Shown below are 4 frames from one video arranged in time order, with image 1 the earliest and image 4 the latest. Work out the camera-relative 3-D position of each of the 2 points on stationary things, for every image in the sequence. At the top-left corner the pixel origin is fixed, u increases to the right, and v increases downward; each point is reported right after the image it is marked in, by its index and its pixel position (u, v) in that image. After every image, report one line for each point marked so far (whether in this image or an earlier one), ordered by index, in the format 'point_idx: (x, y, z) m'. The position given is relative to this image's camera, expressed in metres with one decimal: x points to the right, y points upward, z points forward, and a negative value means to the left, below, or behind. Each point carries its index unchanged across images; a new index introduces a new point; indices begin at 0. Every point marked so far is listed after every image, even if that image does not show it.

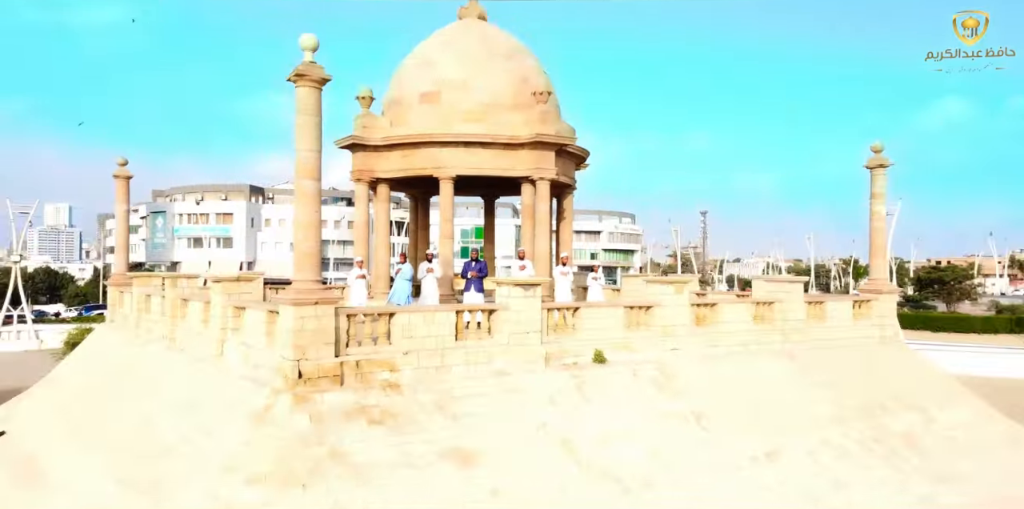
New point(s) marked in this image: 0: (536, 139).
0: (+0.3, +1.5, +10.8) m
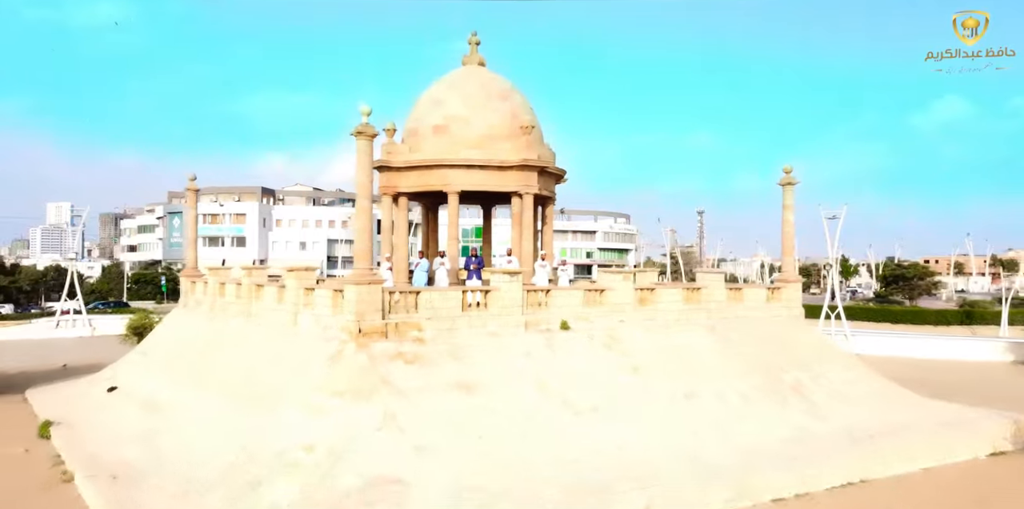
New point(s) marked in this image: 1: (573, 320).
0: (+0.2, +1.6, +14.0) m
1: (+1.0, -0.9, +11.5) m
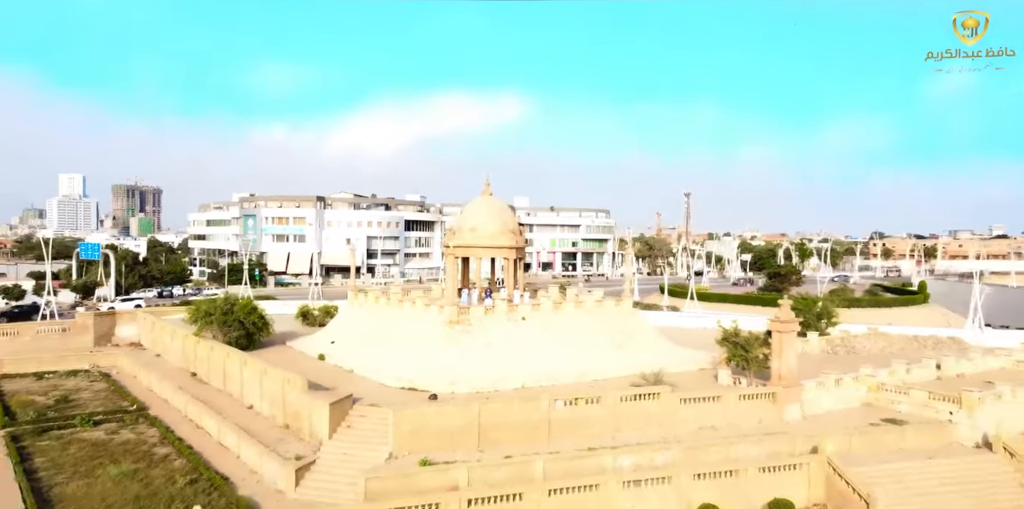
0: (-0.1, +0.4, +31.7) m
1: (+0.6, -2.2, +29.4) m
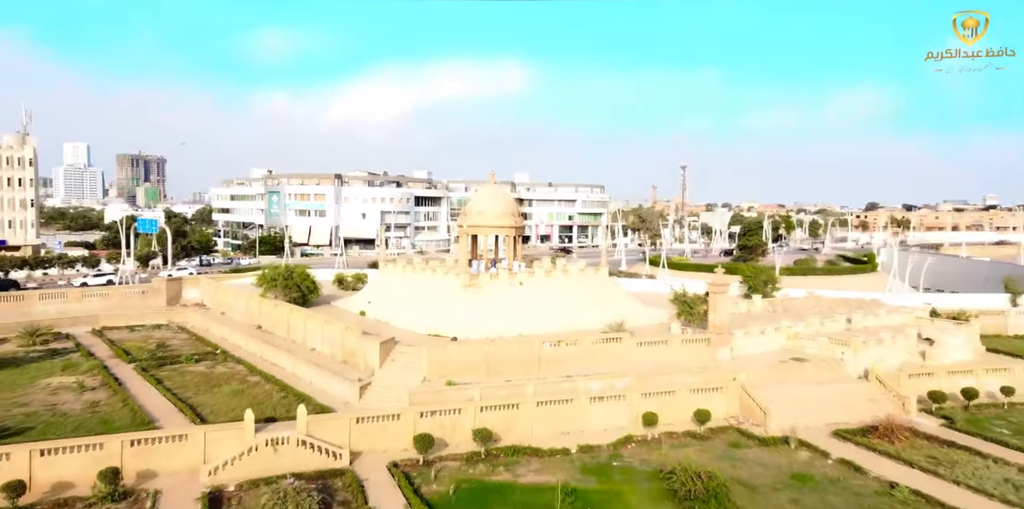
0: (-0.1, +1.5, +39.6) m
1: (+0.6, -1.2, +37.3) m
